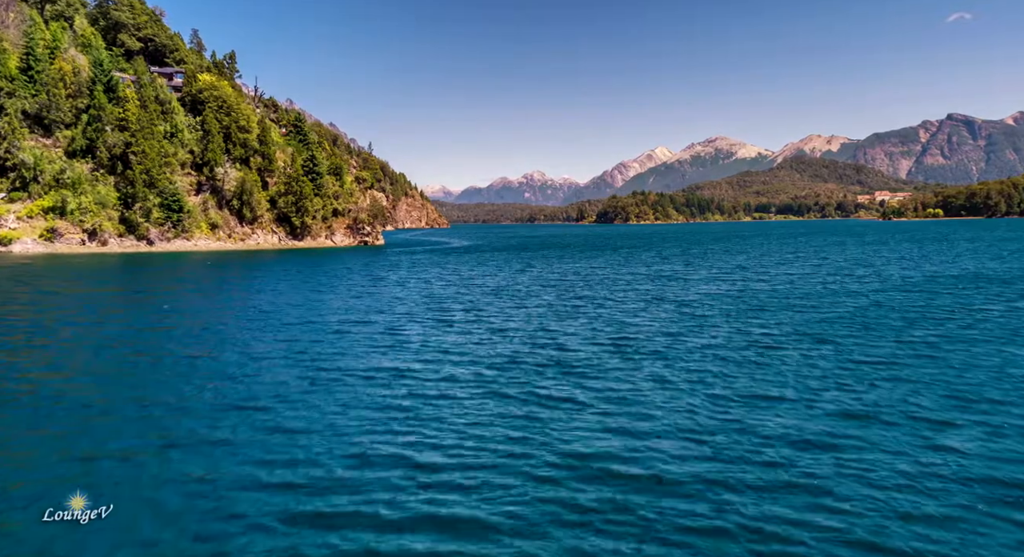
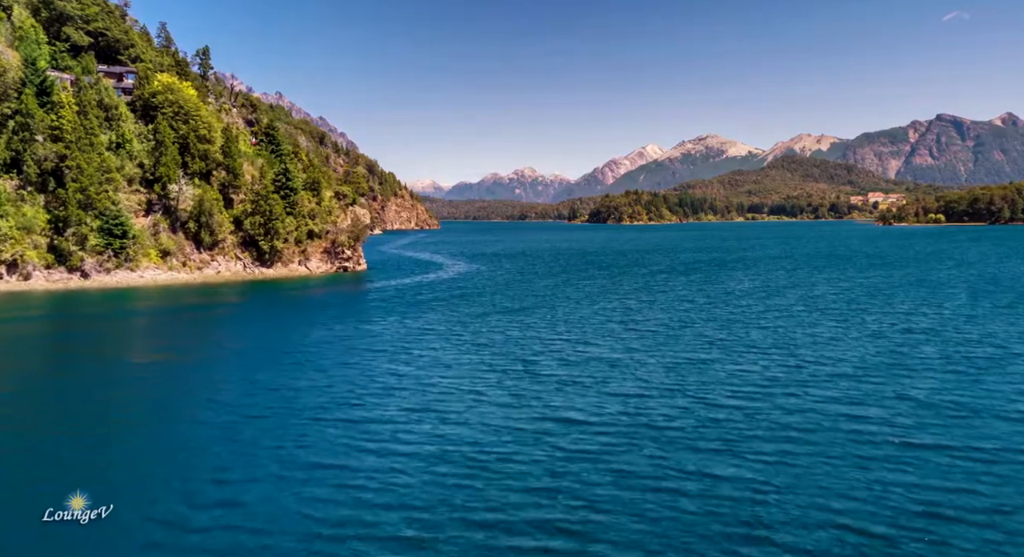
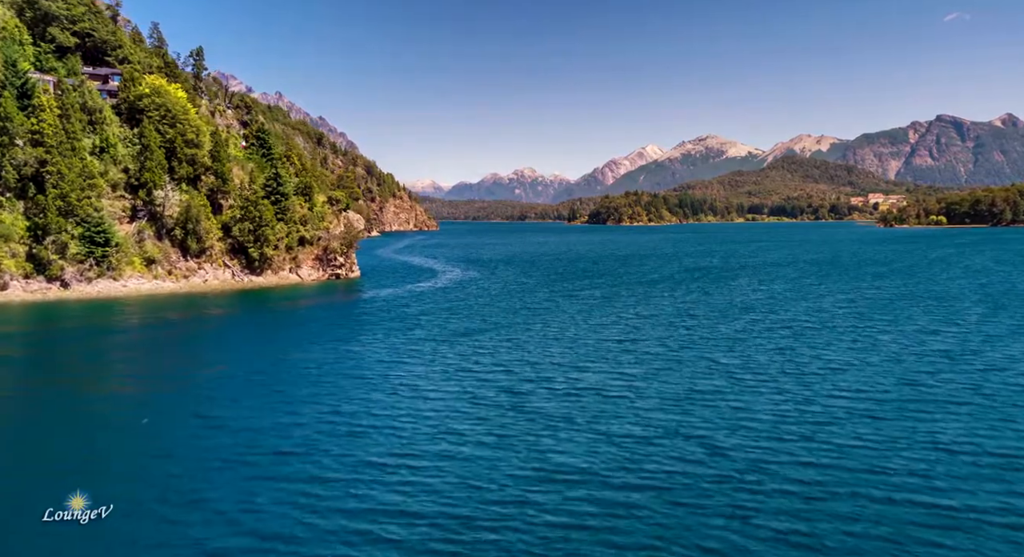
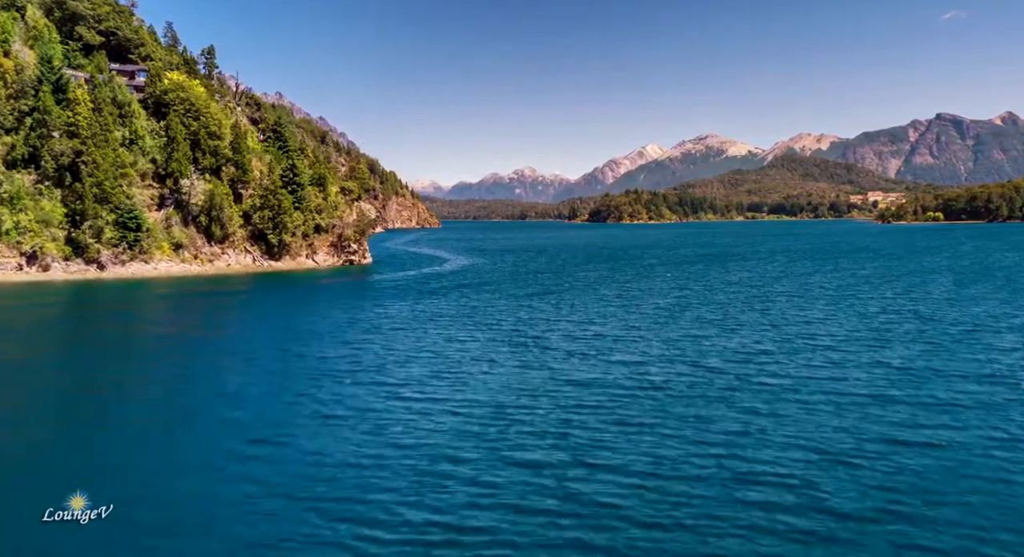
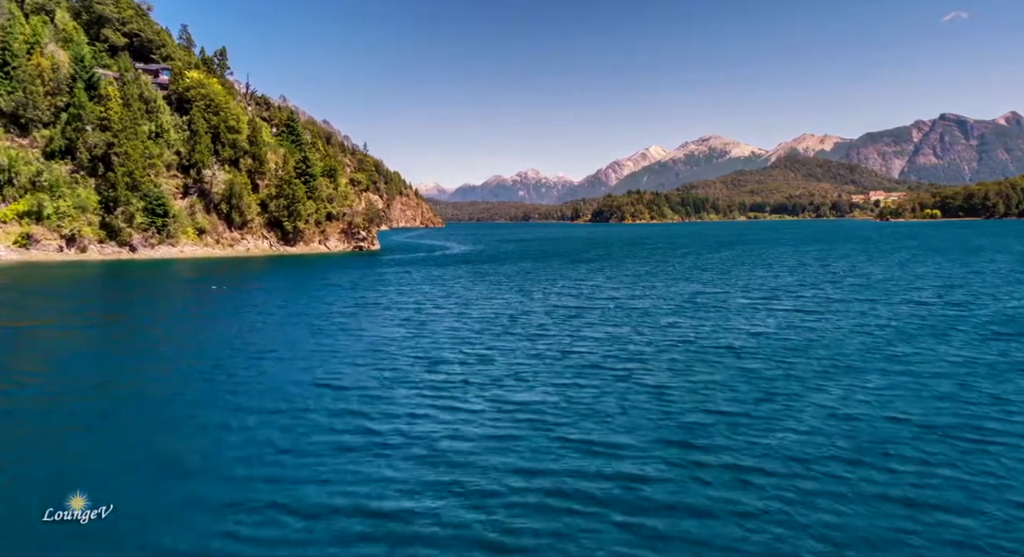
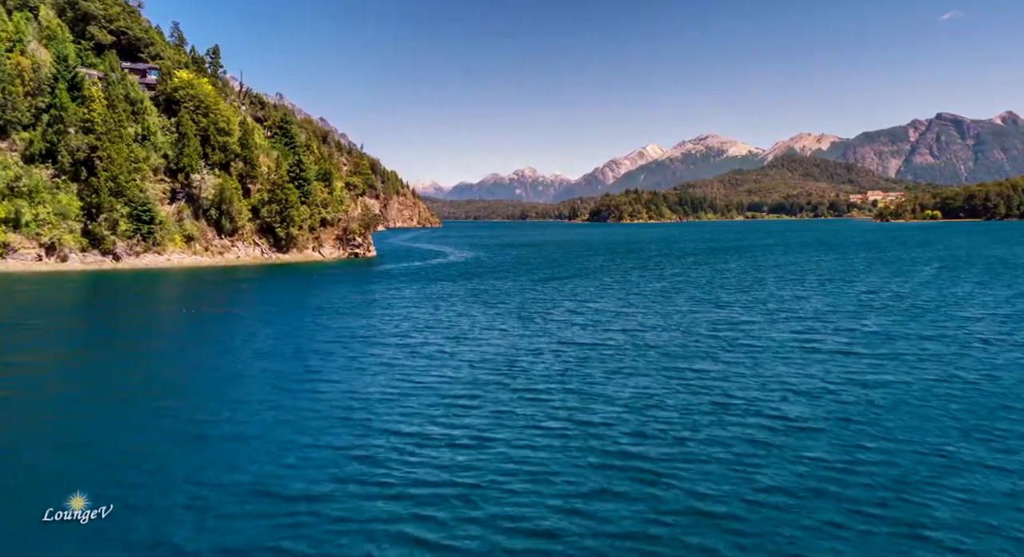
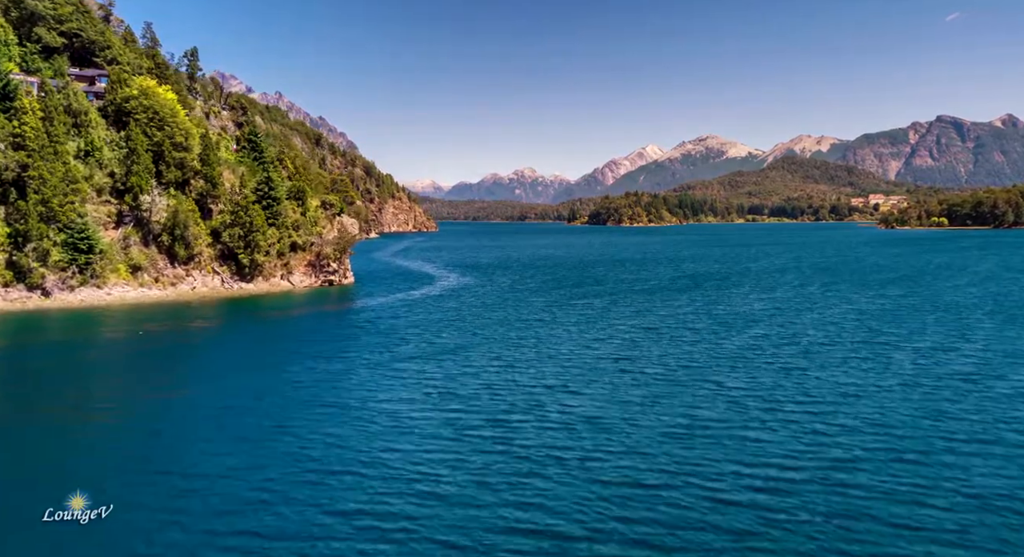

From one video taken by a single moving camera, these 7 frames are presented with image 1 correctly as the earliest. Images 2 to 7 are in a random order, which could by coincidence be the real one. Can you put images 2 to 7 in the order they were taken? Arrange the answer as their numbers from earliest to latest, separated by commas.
5, 6, 4, 2, 3, 7
